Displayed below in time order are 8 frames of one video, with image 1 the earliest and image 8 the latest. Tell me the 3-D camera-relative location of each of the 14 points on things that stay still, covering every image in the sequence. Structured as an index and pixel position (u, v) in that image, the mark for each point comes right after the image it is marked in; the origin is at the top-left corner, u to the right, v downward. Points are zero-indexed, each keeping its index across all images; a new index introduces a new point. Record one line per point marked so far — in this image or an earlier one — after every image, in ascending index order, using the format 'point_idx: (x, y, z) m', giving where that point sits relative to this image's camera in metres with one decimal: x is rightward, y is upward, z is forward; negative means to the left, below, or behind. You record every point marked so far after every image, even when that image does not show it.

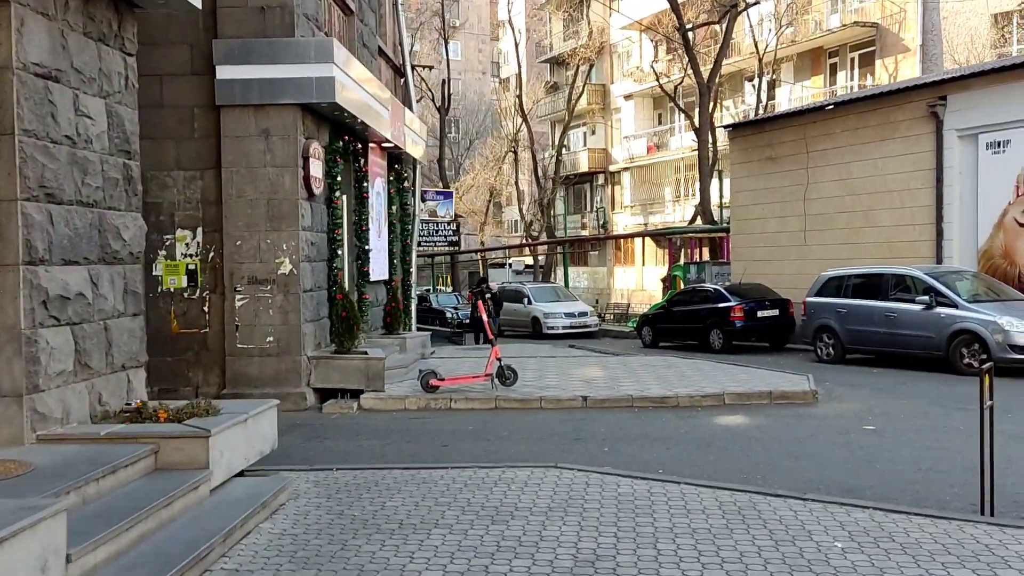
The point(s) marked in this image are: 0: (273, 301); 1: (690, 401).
0: (-2.8, -0.2, +10.4) m
1: (+2.1, -1.3, +10.5) m
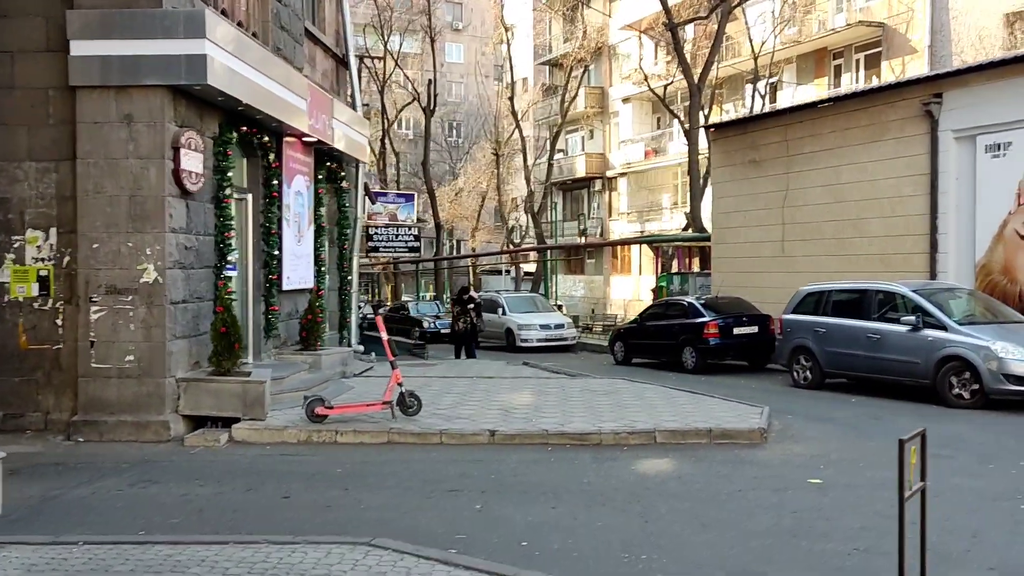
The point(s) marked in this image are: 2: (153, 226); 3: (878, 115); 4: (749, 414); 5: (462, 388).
0: (-3.8, -0.3, +9.0) m
1: (+1.0, -1.5, +9.0) m
2: (-3.6, +0.6, +9.0) m
3: (+6.8, +3.2, +16.7) m
4: (+2.6, -1.4, +9.9) m
5: (-0.7, -1.3, +12.0) m
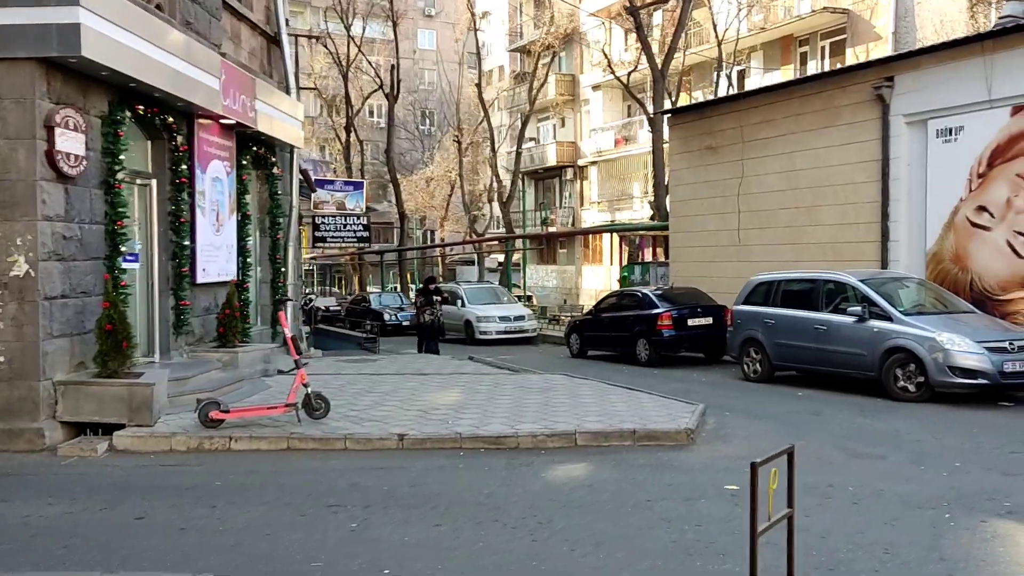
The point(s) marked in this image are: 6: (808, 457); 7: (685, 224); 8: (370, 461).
0: (-4.6, -0.2, +8.2) m
1: (+0.2, -1.4, +8.3) m
2: (-4.4, +0.7, +8.2) m
3: (+5.8, +3.4, +16.1) m
4: (+1.7, -1.3, +9.2) m
5: (-1.6, -1.2, +11.3) m
6: (+2.6, -1.5, +7.8) m
7: (+3.8, +1.4, +19.8) m
8: (-1.3, -1.5, +7.8) m
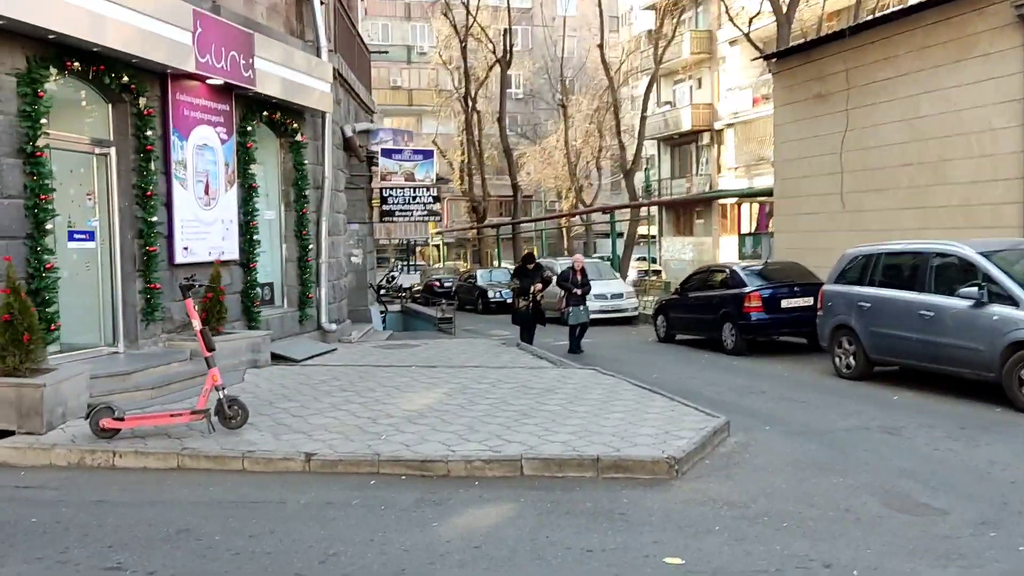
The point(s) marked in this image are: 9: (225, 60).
0: (-5.1, -0.1, +7.1) m
1: (-0.3, -1.3, +6.4) m
2: (-4.9, +0.8, +7.1) m
3: (+6.5, +3.8, +12.9) m
4: (+1.4, -1.1, +7.1) m
5: (-1.5, -1.0, +9.7) m
6: (+1.9, -1.3, +5.5) m
7: (+5.3, +1.9, +17.0) m
8: (-1.8, -1.4, +6.2) m
9: (-3.5, +2.8, +10.9) m
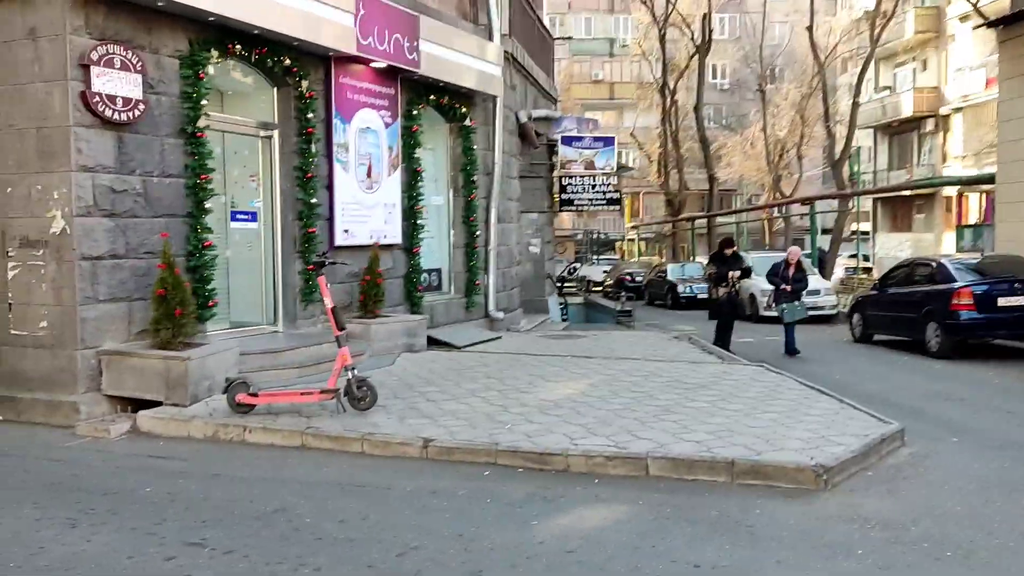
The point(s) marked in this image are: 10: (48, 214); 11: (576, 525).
0: (-4.0, +0.1, +7.6) m
1: (+0.5, -1.2, +5.9) m
2: (-3.8, +1.0, +7.5) m
3: (+8.7, +3.8, +10.6) m
4: (+2.3, -1.0, +6.1) m
5: (+0.1, -0.9, +9.3) m
6: (+2.5, -1.2, +4.4) m
7: (+8.4, +2.0, +14.9) m
8: (-1.0, -1.2, +6.0) m
9: (-1.5, +3.0, +10.9) m
10: (-3.9, +0.6, +7.6) m
11: (+0.4, -1.3, +4.8) m
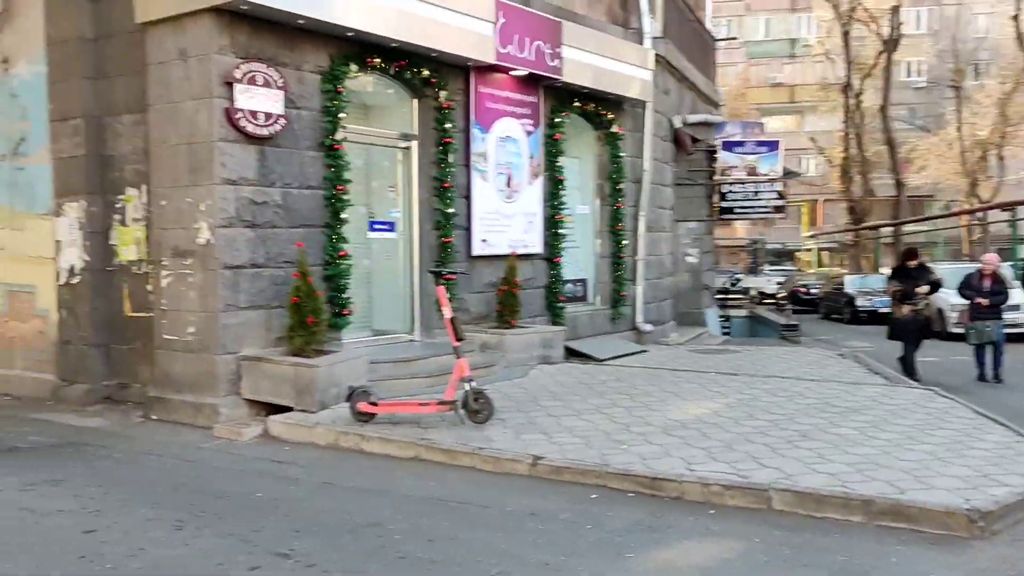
0: (-2.9, +0.1, +8.0) m
1: (+1.2, -1.2, +5.4) m
2: (-2.7, +1.0, +7.9) m
3: (+10.2, +3.6, +8.6) m
4: (+3.0, -1.1, +5.3) m
5: (+1.4, -1.0, +8.9) m
6: (+2.8, -1.3, +3.6) m
7: (+10.7, +1.7, +12.8) m
8: (-0.3, -1.3, +5.9) m
9: (+0.2, +2.9, +10.8) m
10: (-2.8, +0.5, +8.0) m
11: (+0.8, -1.4, +4.4) m
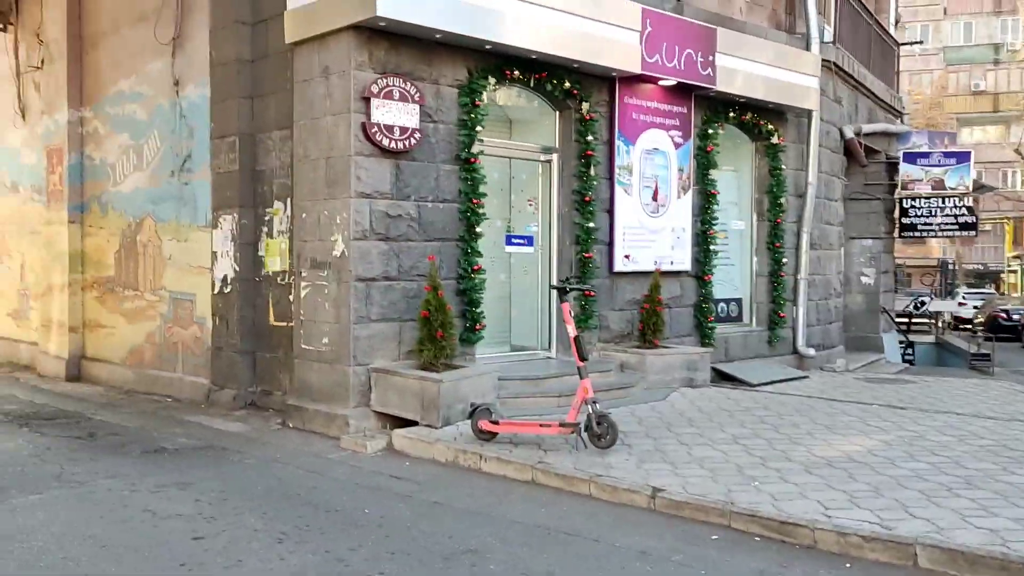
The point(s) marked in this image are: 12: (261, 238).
0: (-1.7, 0.0, +8.1) m
1: (+1.7, -1.4, +4.8) m
2: (-1.5, +0.9, +8.0) m
3: (+11.3, +3.2, +6.3) m
4: (+3.5, -1.3, +4.4) m
5: (+2.7, -1.2, +8.2) m
6: (+3.0, -1.5, +2.8) m
7: (+12.6, +1.2, +10.3) m
8: (+0.4, -1.4, +5.5) m
9: (+1.9, +2.6, +10.4) m
10: (-1.6, +0.4, +8.1) m
11: (+1.2, -1.5, +3.9) m
12: (-2.5, +0.5, +9.1) m
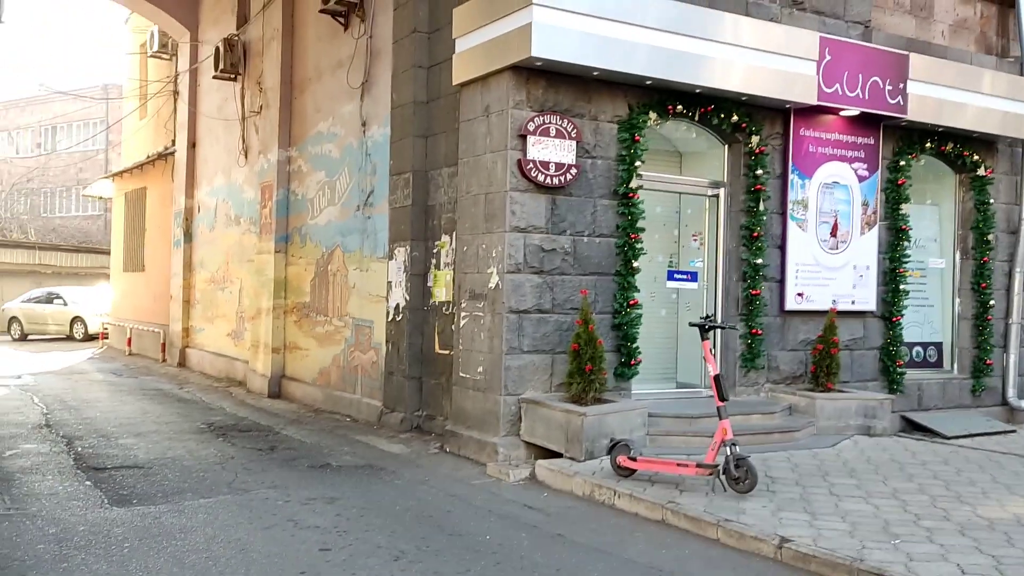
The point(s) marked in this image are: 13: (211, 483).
0: (-0.3, -0.3, +8.4) m
1: (+2.3, -1.6, +4.4) m
2: (-0.1, +0.6, +8.3) m
3: (+12.1, +2.7, +3.7) m
4: (+3.9, -1.5, +3.5) m
5: (+3.9, -1.6, +7.4) m
6: (+3.0, -1.6, +2.0) m
7: (+14.2, +0.6, +7.3) m
8: (+1.1, -1.6, +5.3) m
9: (+3.8, +2.2, +9.8) m
10: (-0.2, +0.2, +8.4) m
11: (+1.6, -1.6, +3.6) m
12: (-0.9, +0.2, +9.5) m
13: (-2.4, -1.6, +7.3) m
